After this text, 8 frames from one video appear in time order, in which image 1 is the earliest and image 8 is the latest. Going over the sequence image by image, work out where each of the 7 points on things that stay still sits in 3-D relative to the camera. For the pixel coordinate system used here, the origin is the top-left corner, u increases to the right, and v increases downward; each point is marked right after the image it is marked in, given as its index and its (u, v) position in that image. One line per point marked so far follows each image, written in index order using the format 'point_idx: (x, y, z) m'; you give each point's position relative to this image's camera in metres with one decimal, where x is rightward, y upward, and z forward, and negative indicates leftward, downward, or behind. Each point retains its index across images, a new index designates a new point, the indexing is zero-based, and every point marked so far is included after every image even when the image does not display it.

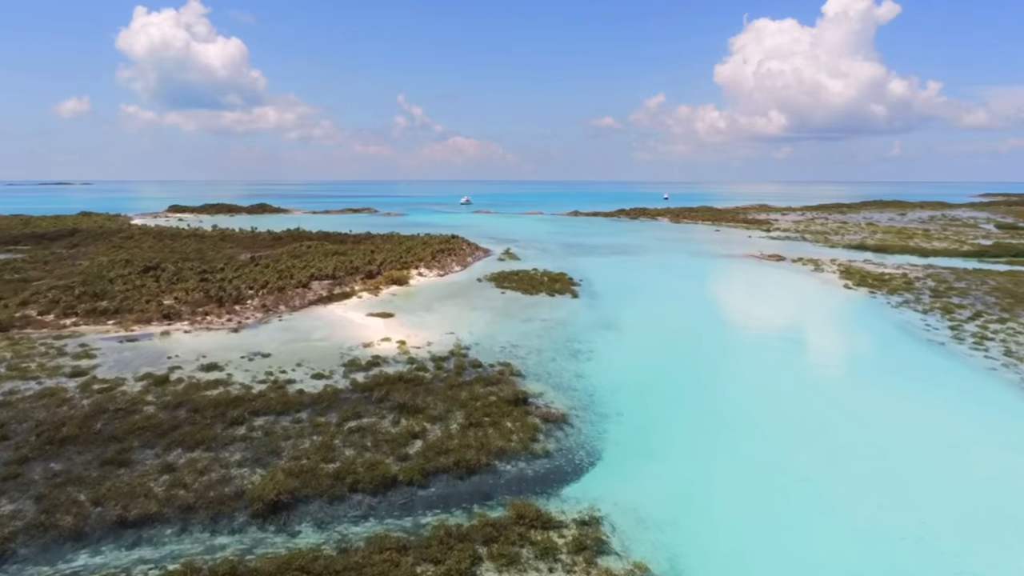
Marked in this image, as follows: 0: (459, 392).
0: (-1.1, -2.1, +15.4) m
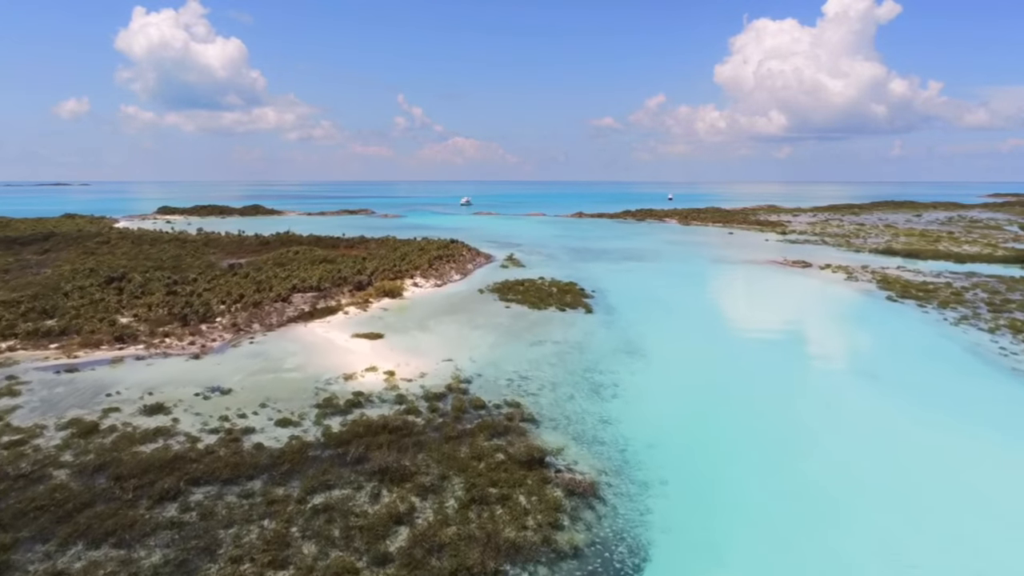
0: (-0.9, -2.6, +12.3) m
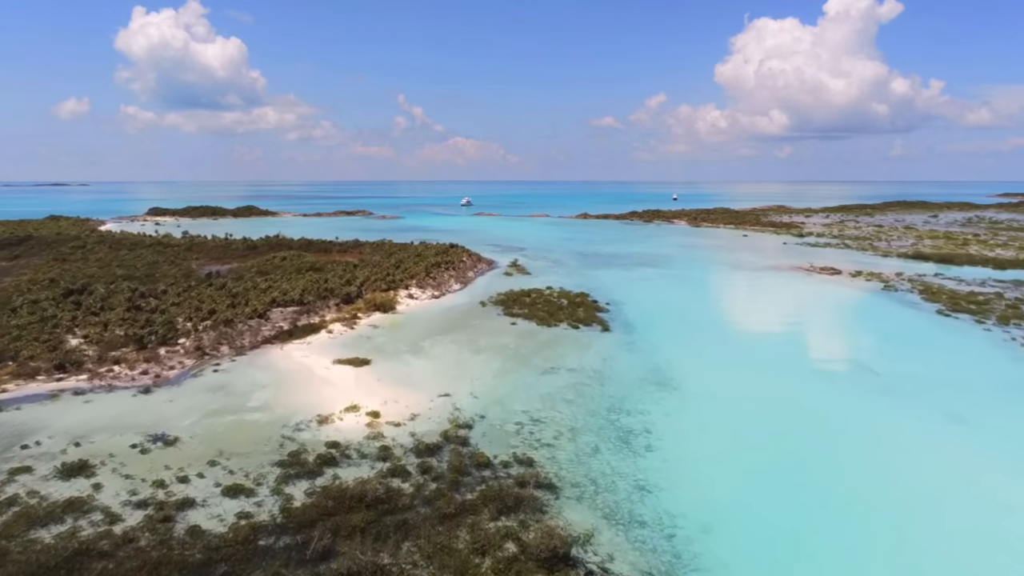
0: (-0.7, -3.0, +9.3) m
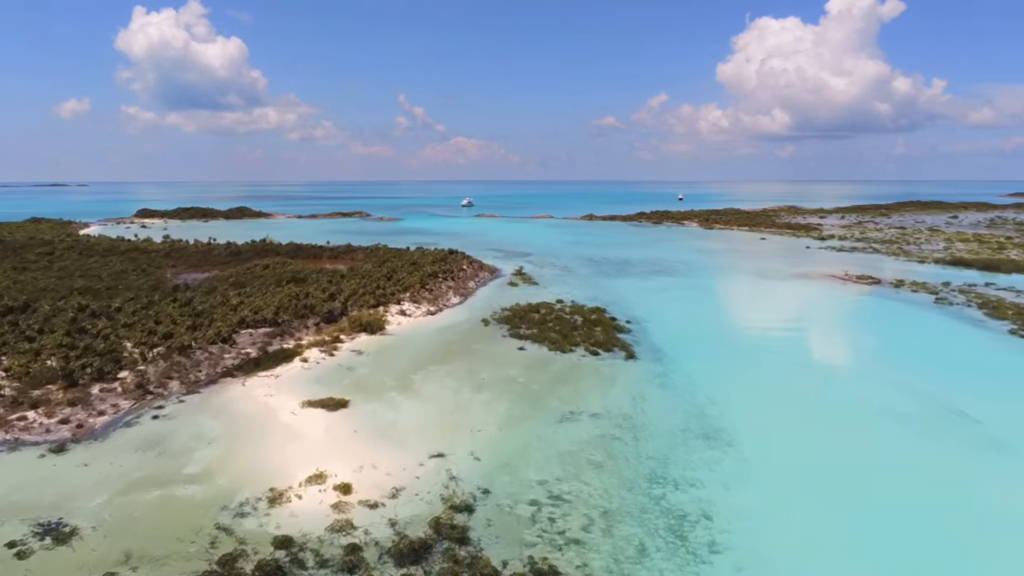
0: (-0.5, -3.5, +6.0) m
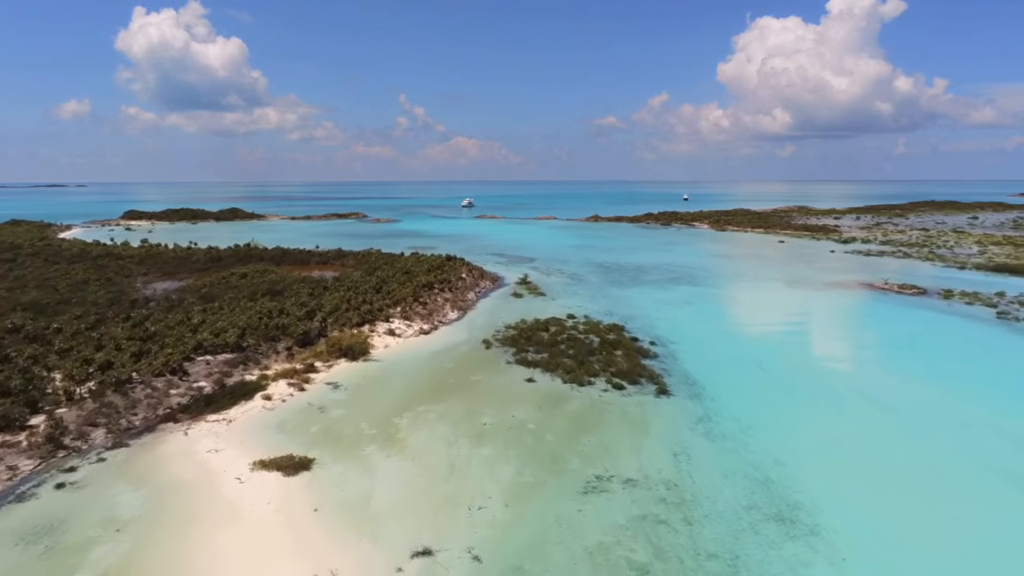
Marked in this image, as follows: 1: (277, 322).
0: (-0.4, -3.9, +2.8) m
1: (-6.1, -0.9, +19.8) m
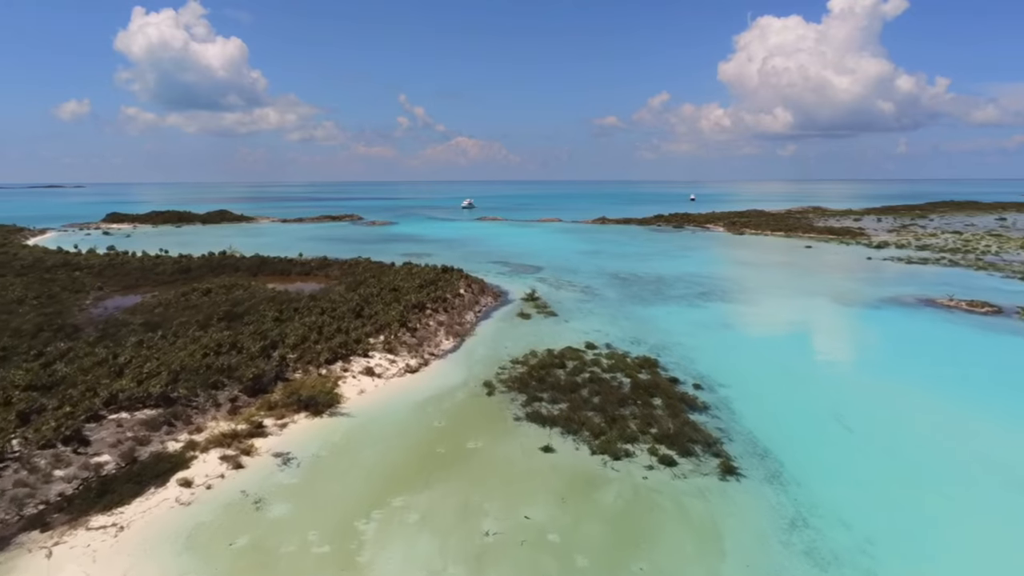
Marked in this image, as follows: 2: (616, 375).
0: (-0.2, -4.5, -1.3) m
1: (-5.9, -1.5, +15.7) m
2: (+2.3, -1.9, +16.8) m
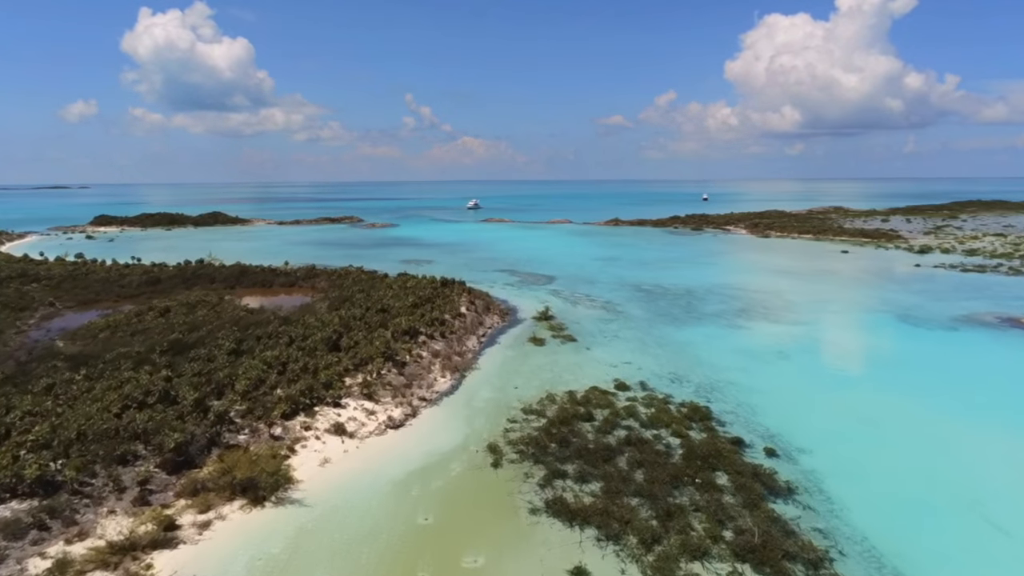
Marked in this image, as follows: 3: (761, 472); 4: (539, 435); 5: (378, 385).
0: (-0.2, -5.1, -5.2) m
1: (-5.7, -2.0, +11.8) m
2: (+2.5, -2.4, +12.9) m
3: (+3.6, -2.7, +11.2) m
4: (+0.5, -2.4, +12.7) m
5: (-2.6, -1.9, +15.0) m
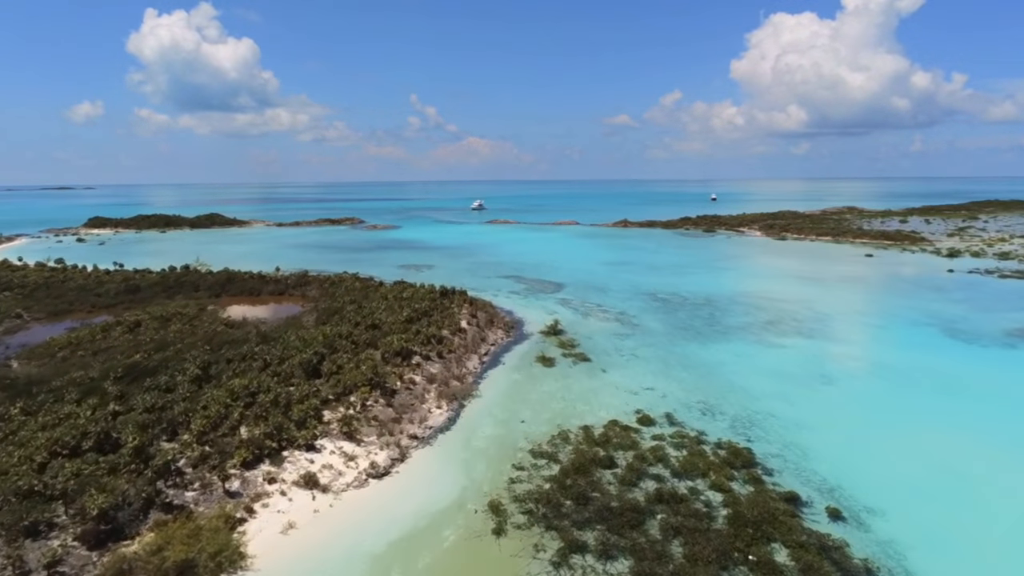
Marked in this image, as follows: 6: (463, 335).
0: (-0.2, -5.4, -7.3) m
1: (-5.6, -2.4, +9.7) m
2: (+2.6, -2.7, +10.7) m
3: (+3.7, -3.0, +9.0) m
4: (+0.5, -2.8, +10.6) m
5: (-2.5, -2.2, +12.9) m
6: (-1.2, -1.2, +18.9) m
